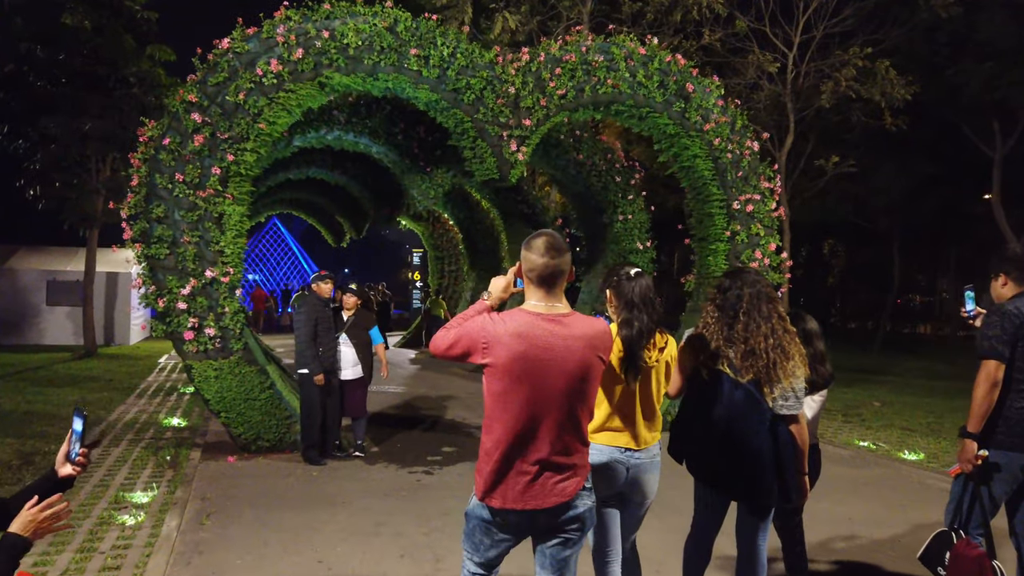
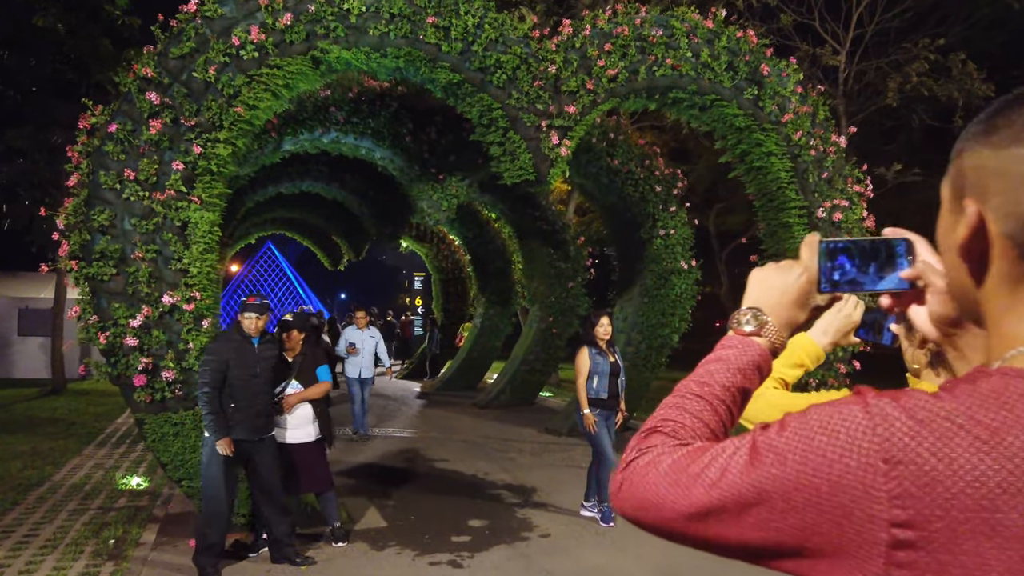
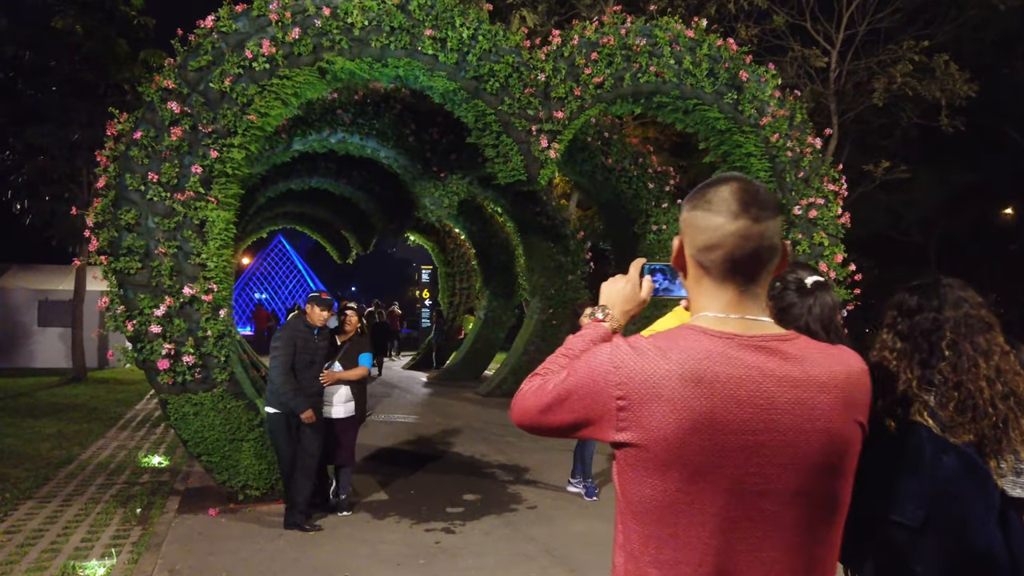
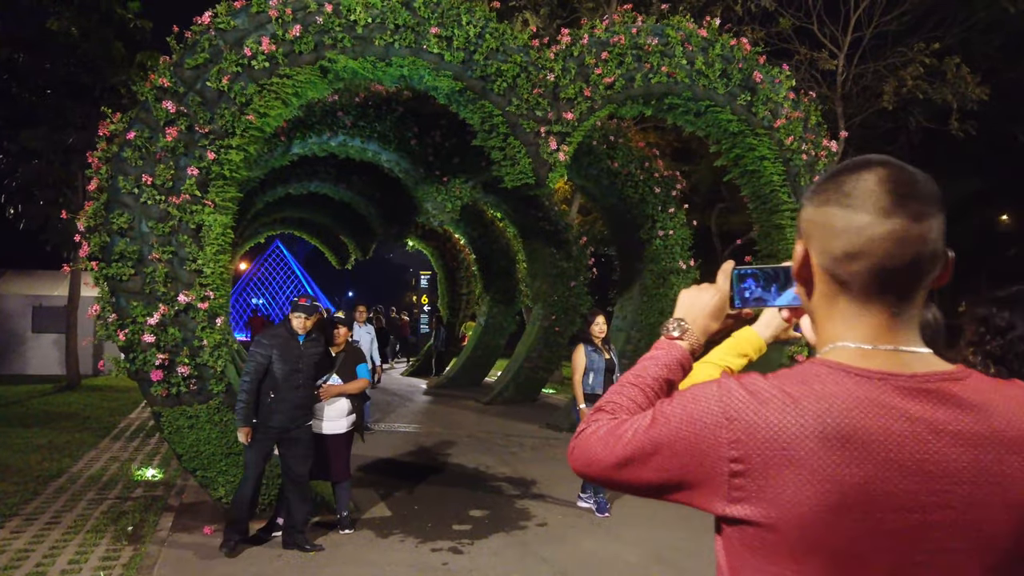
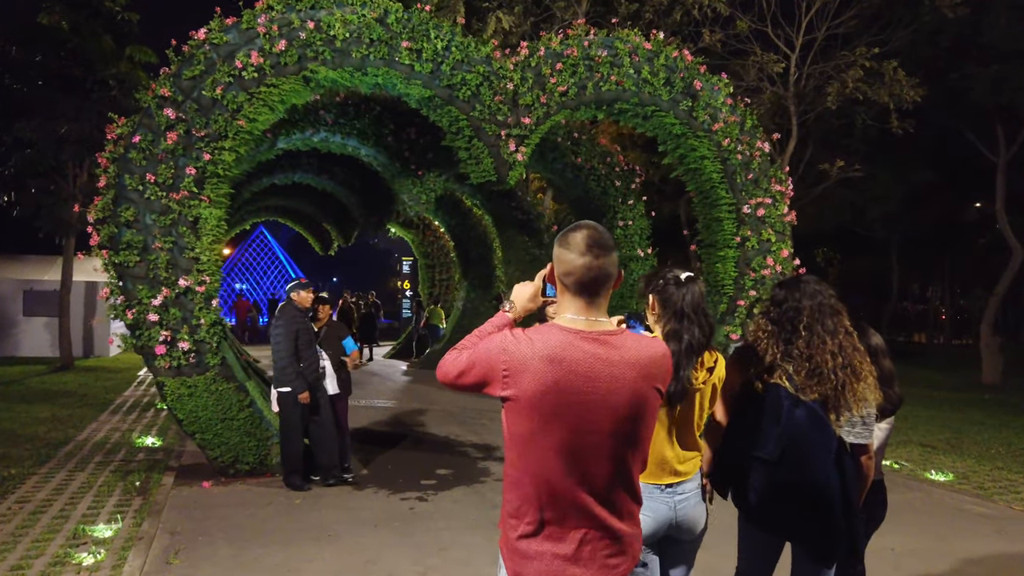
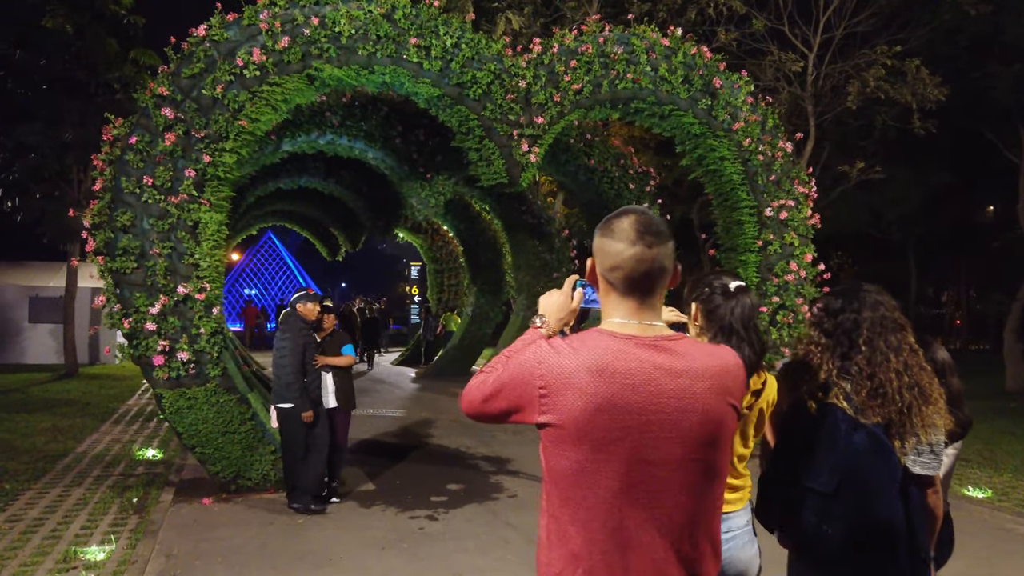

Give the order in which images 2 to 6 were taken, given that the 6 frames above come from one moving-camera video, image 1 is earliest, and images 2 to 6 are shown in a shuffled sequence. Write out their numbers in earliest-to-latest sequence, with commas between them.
5, 6, 3, 4, 2
